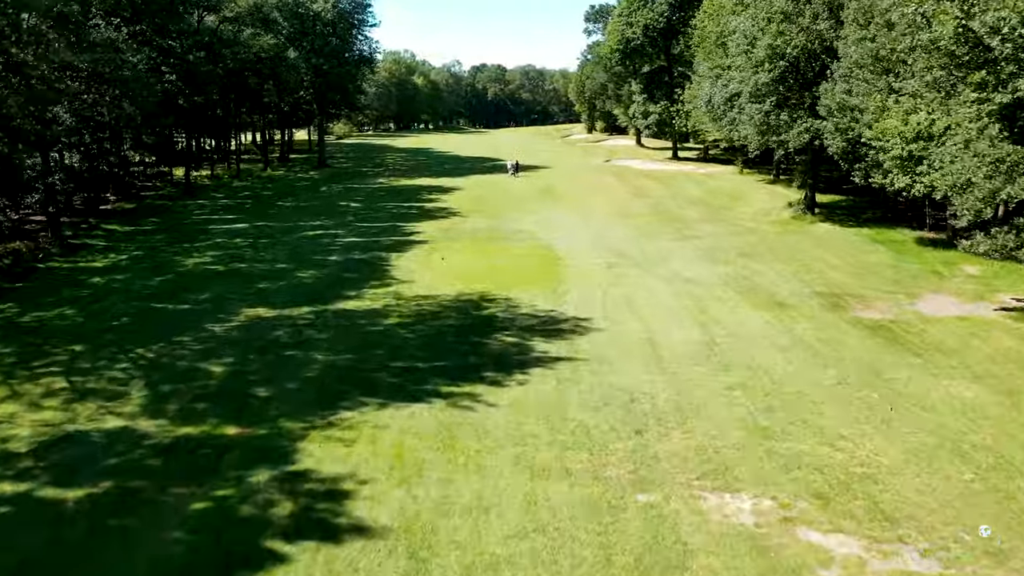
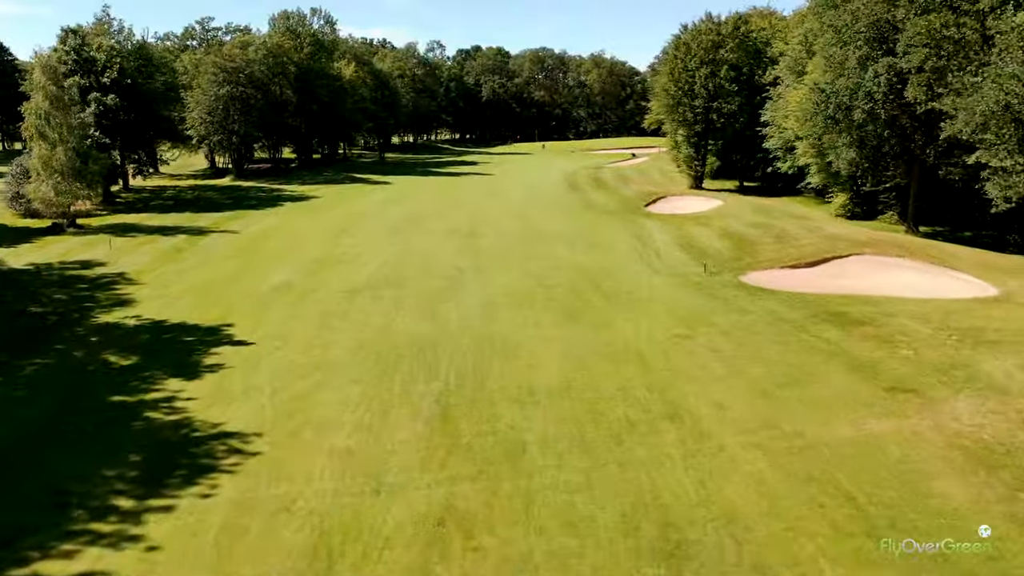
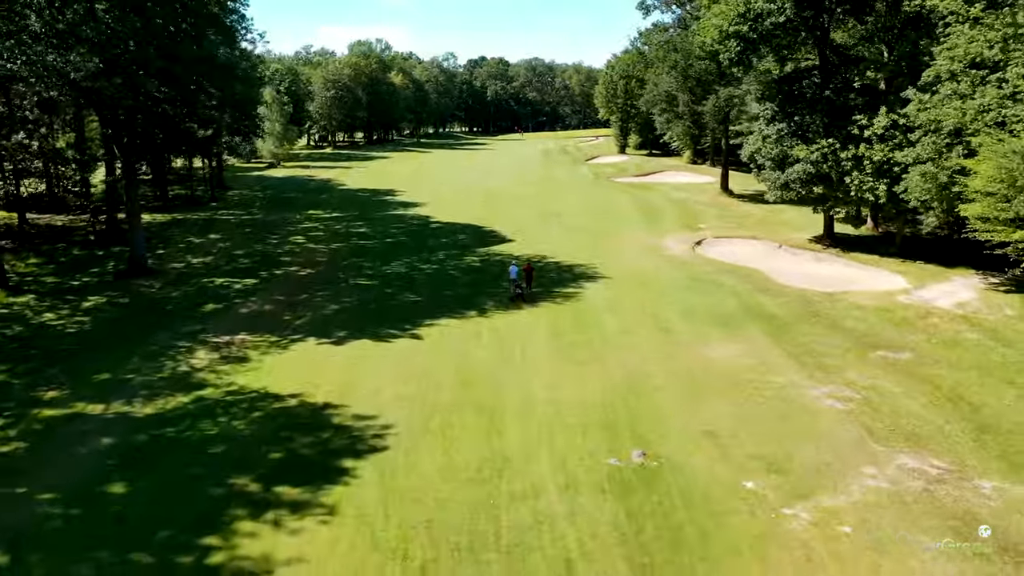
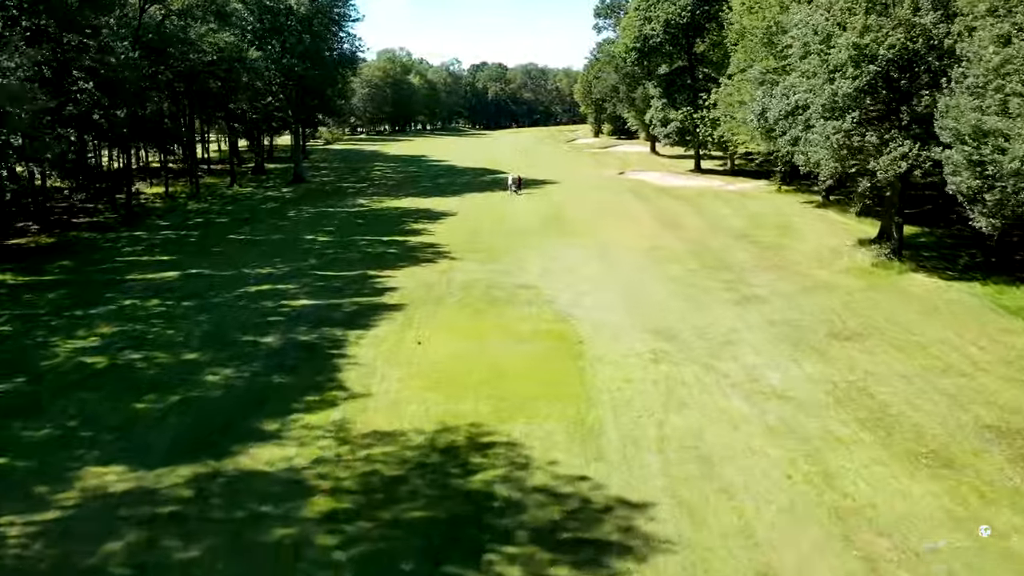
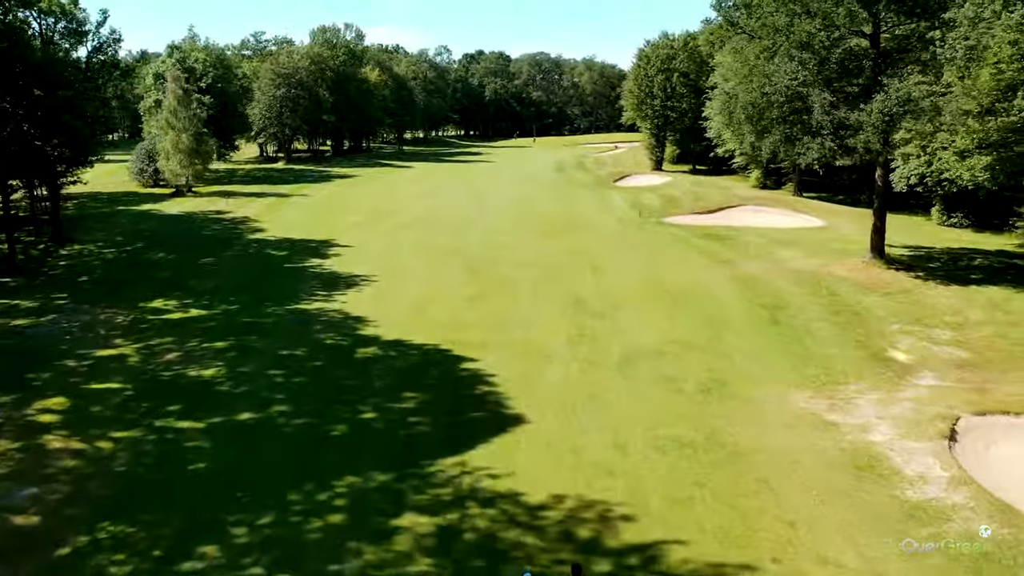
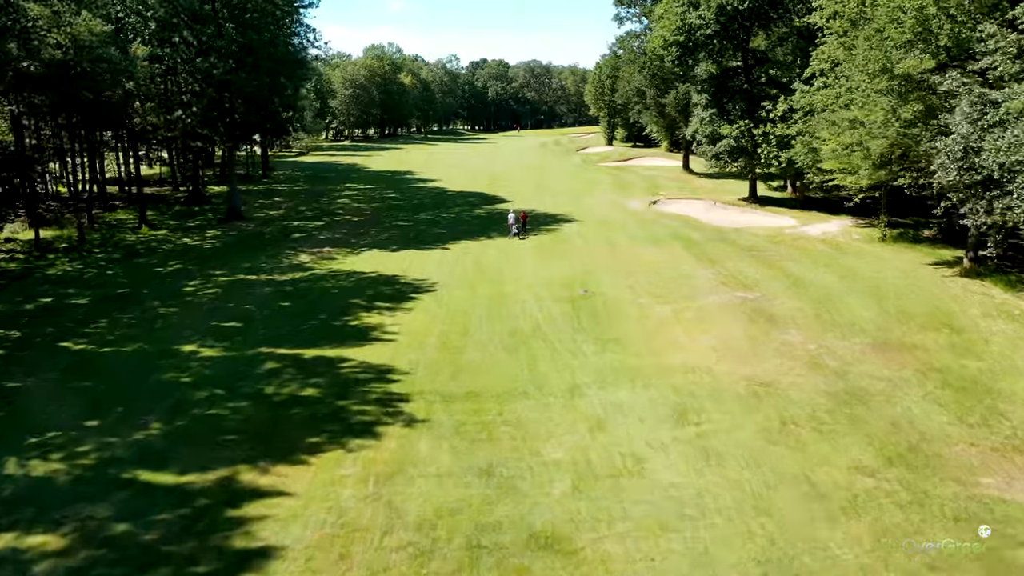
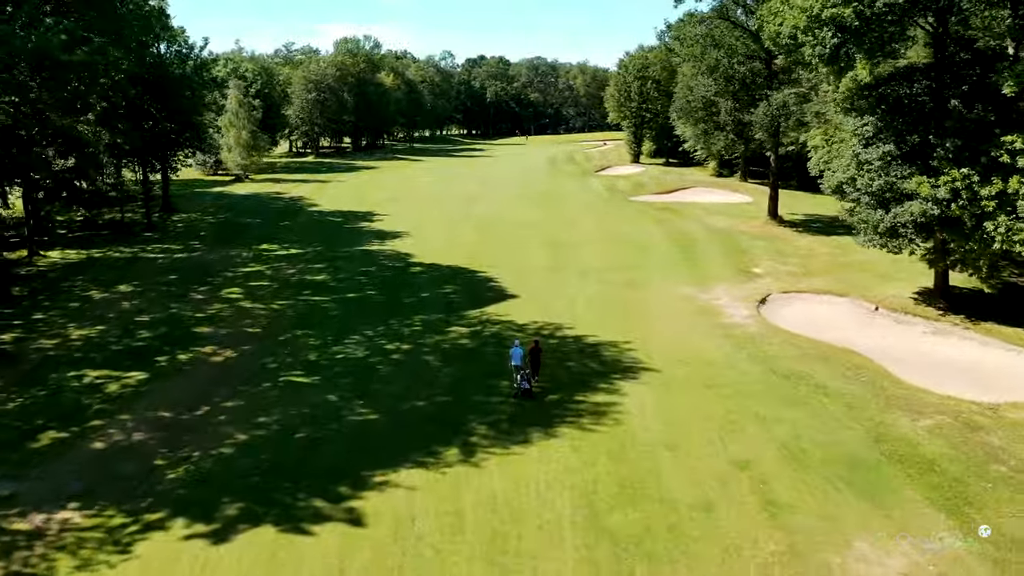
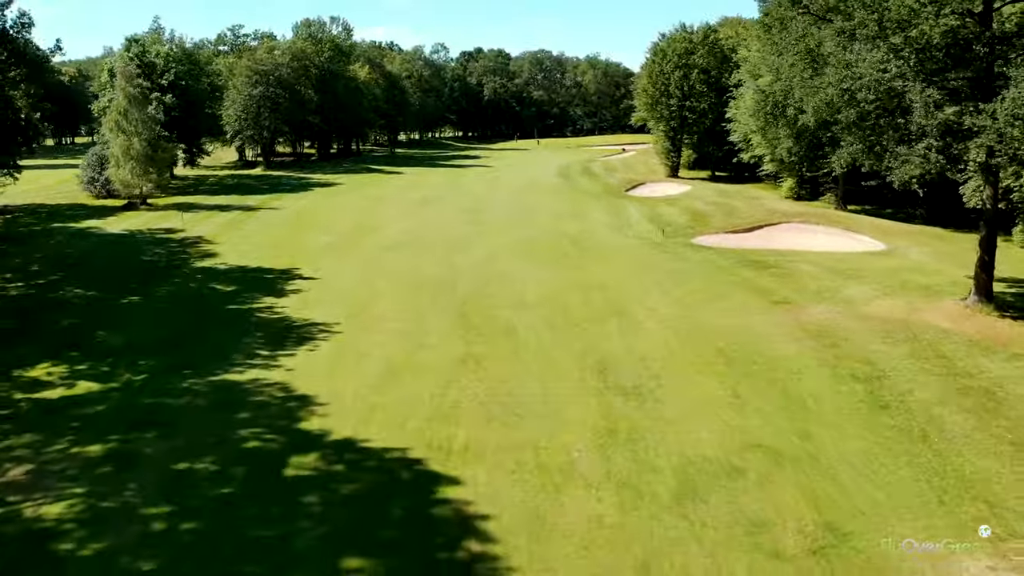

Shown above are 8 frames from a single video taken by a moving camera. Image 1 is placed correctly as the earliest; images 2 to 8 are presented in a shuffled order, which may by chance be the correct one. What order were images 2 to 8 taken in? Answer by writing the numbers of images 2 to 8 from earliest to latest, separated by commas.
4, 6, 3, 7, 5, 8, 2
